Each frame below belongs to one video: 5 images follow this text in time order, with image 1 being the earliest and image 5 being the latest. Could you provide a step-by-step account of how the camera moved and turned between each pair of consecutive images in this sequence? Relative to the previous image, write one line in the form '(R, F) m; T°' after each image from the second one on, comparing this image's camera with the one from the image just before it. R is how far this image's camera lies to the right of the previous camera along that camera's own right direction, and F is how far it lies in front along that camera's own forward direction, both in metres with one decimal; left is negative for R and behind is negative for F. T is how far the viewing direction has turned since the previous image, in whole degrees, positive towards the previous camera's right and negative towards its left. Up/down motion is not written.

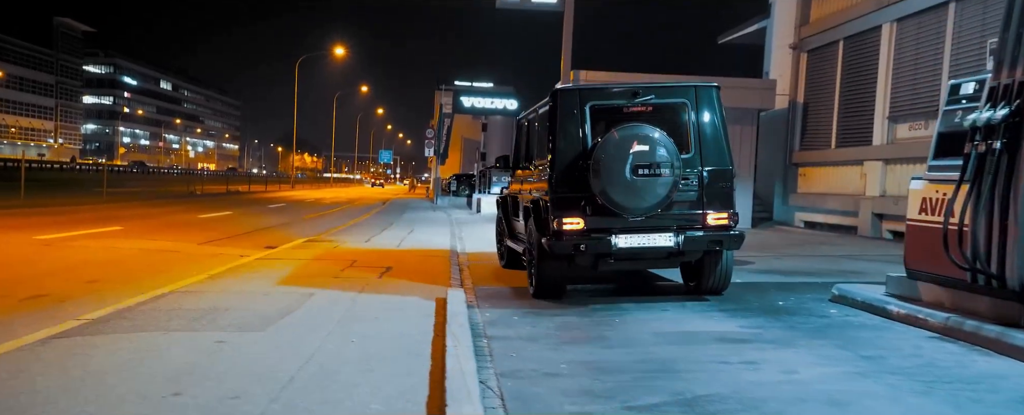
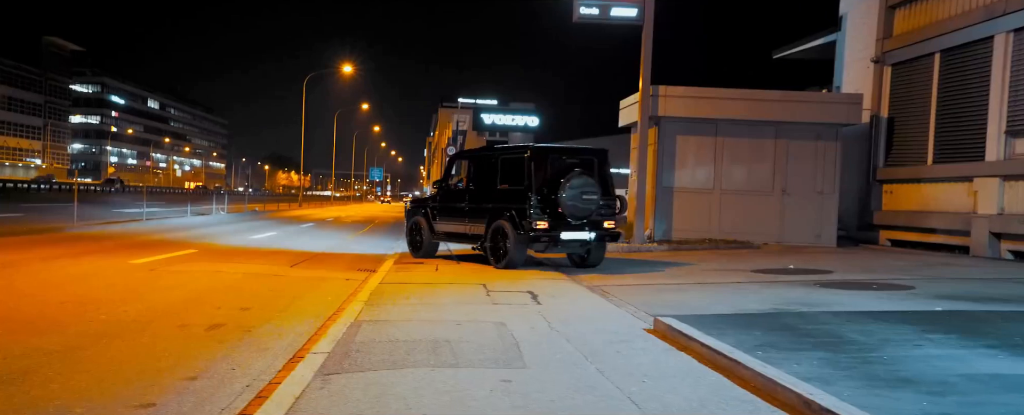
(-1.5, +0.2) m; -3°
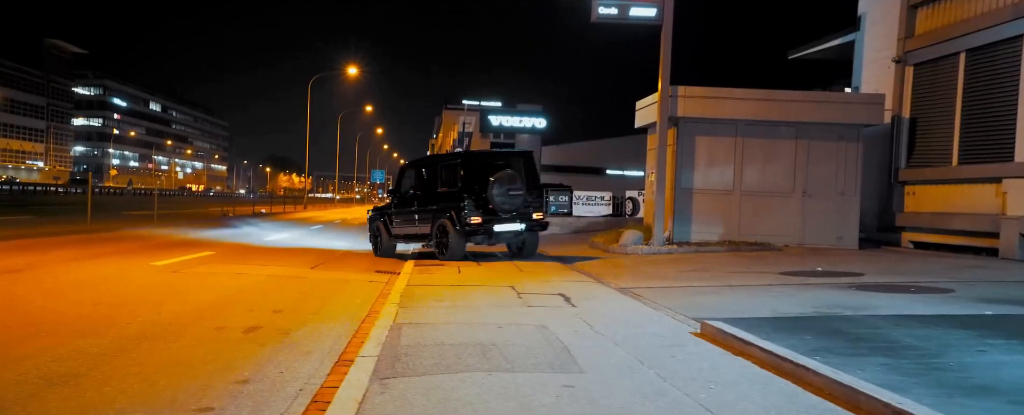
(-0.3, +0.1) m; -1°
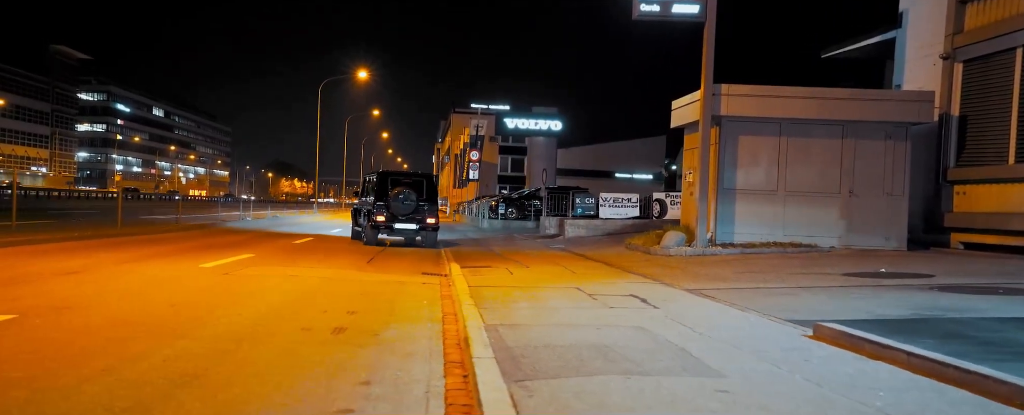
(-0.7, +0.1) m; -2°
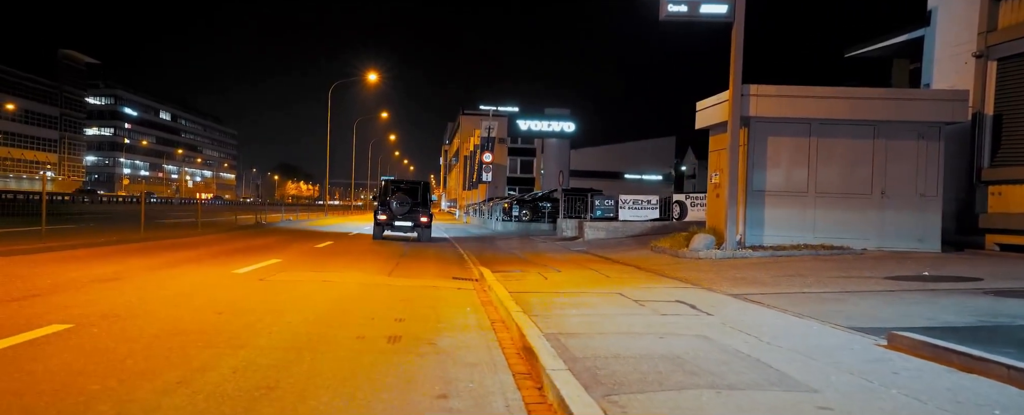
(-0.4, +0.1) m; -1°
